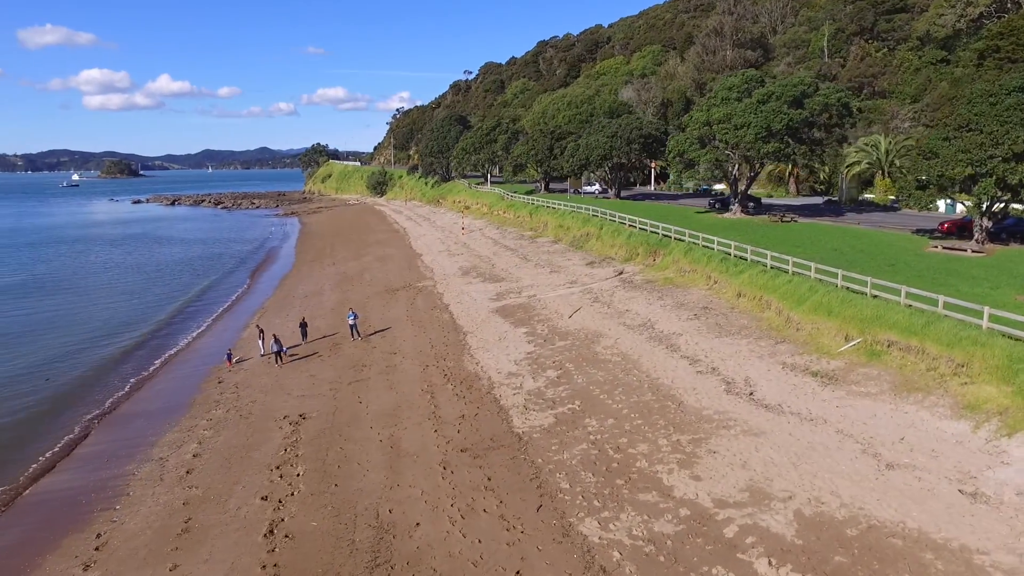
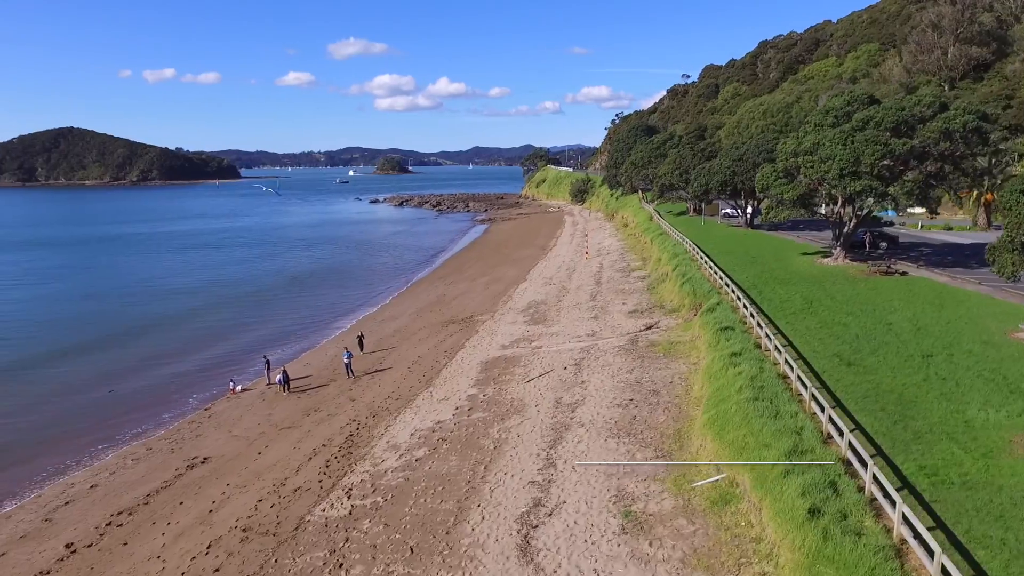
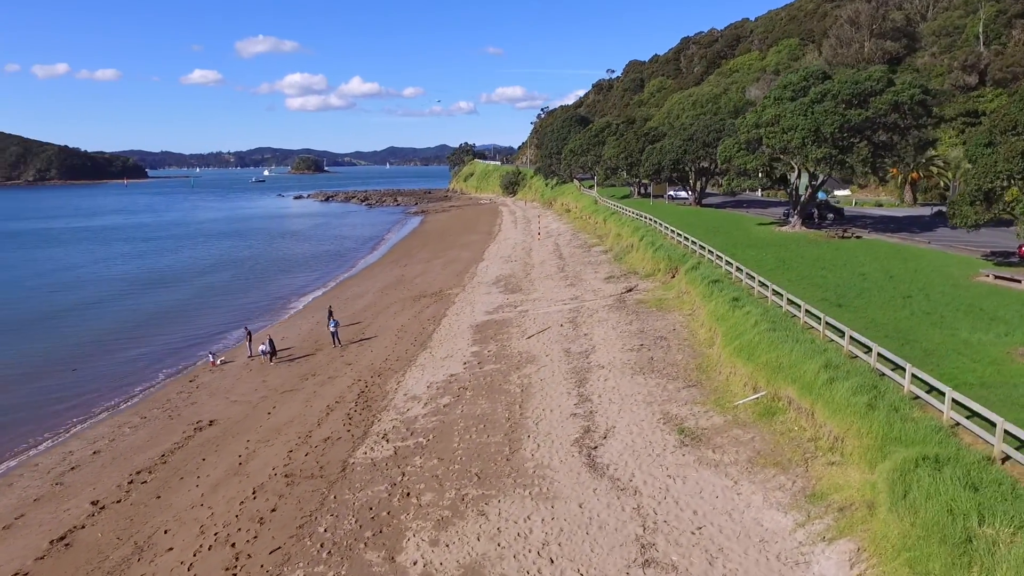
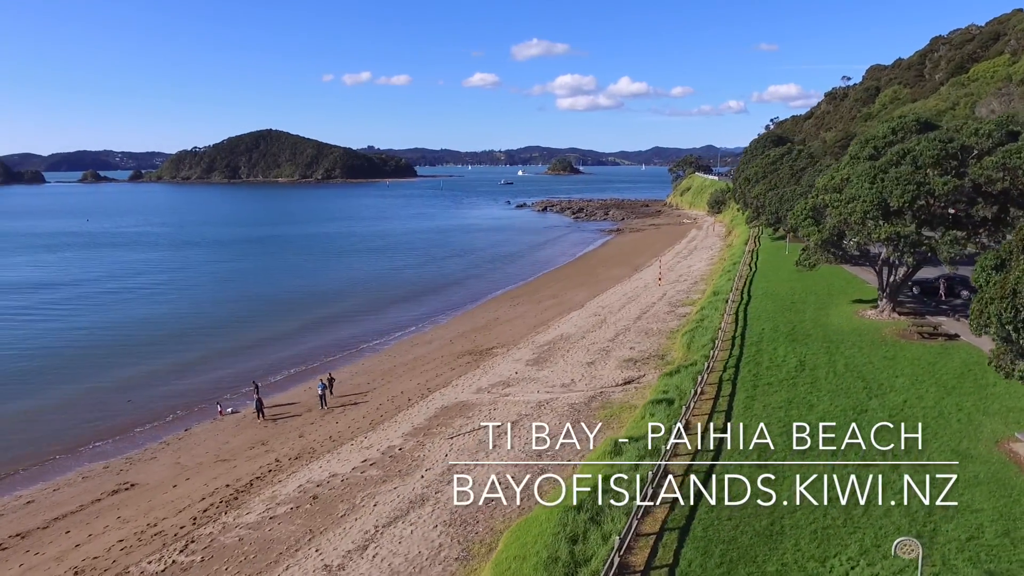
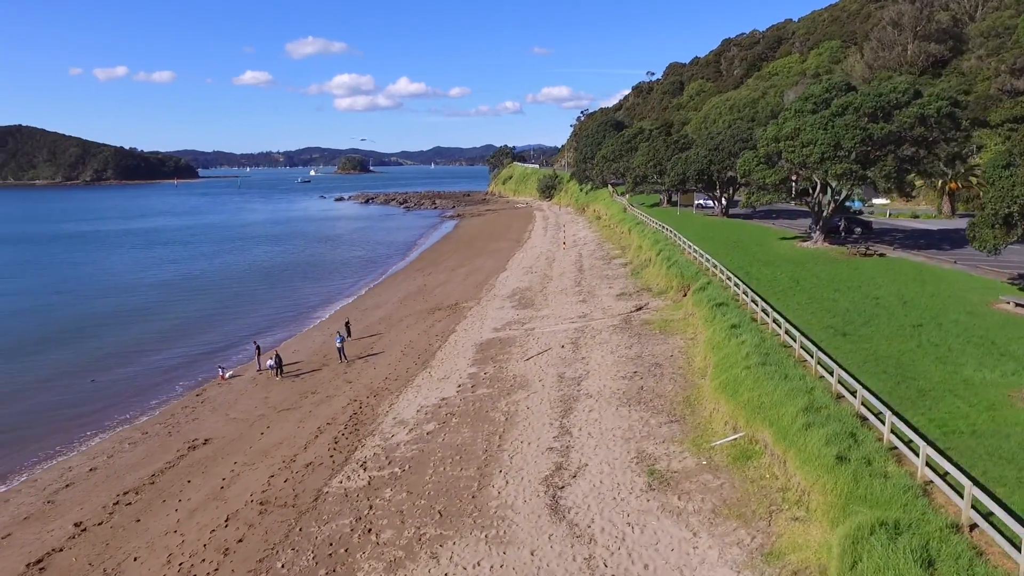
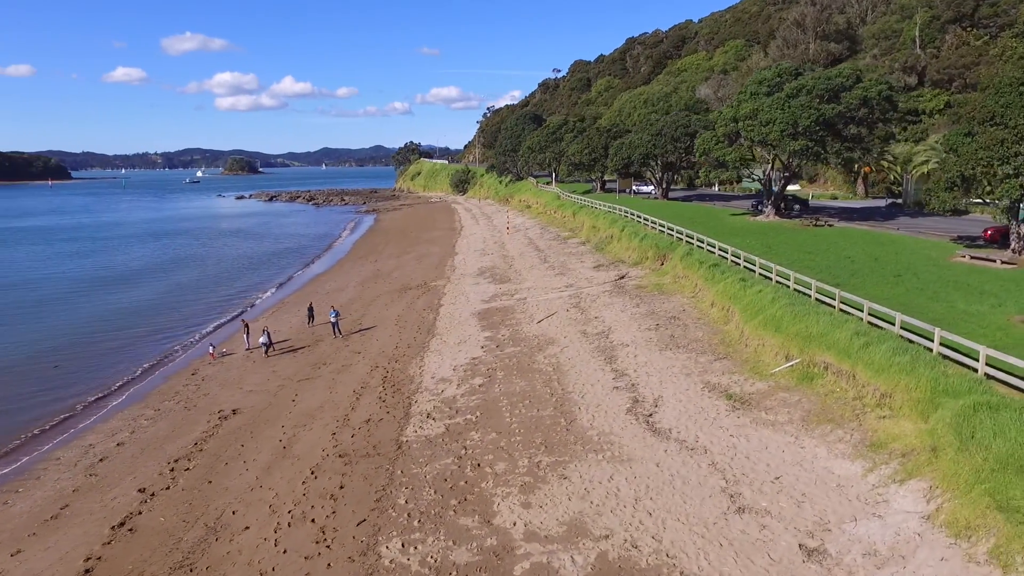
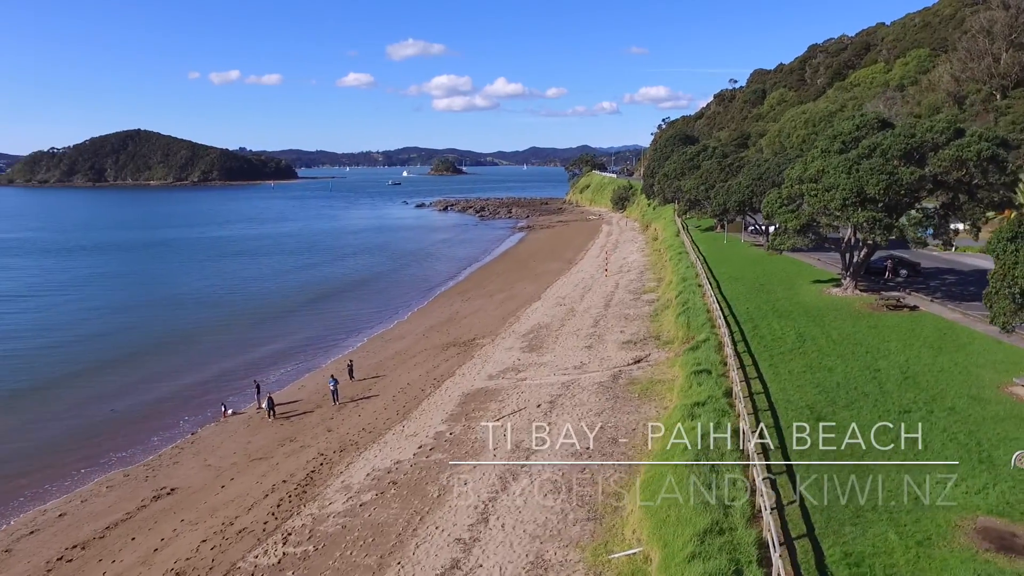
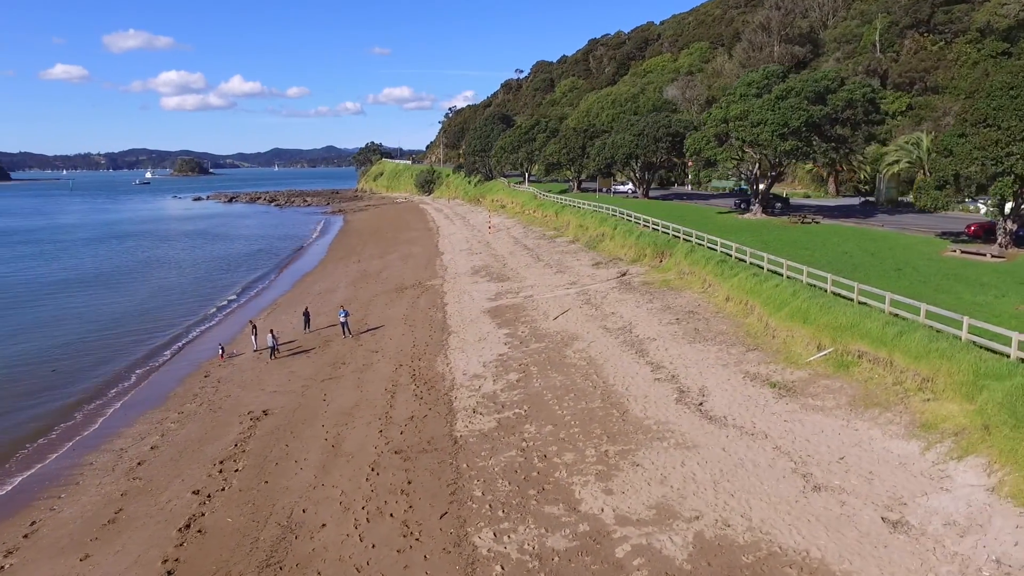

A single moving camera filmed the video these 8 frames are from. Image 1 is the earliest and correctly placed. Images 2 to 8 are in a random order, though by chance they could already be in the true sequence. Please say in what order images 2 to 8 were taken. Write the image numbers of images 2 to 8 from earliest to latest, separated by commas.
8, 6, 3, 5, 2, 7, 4
